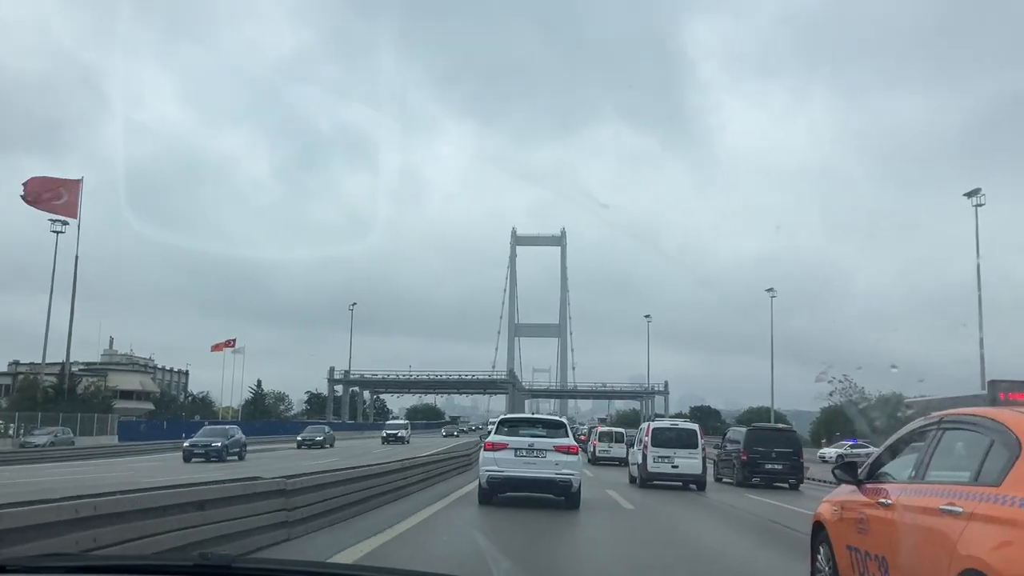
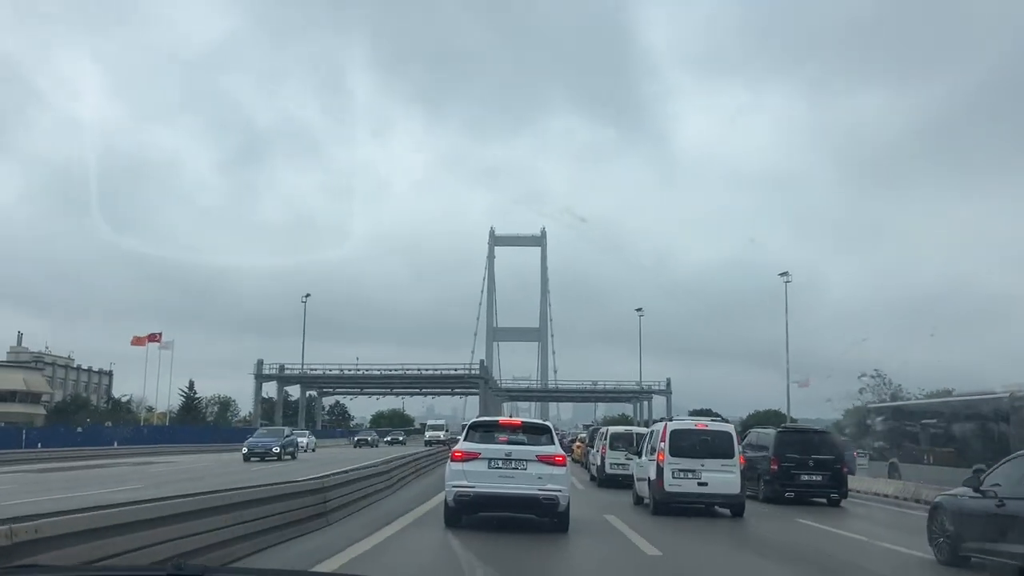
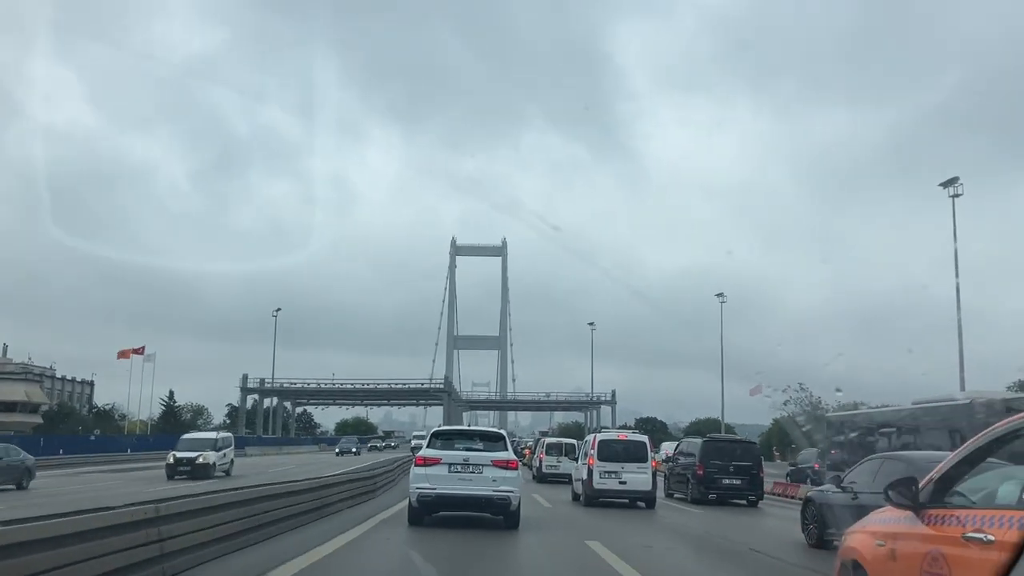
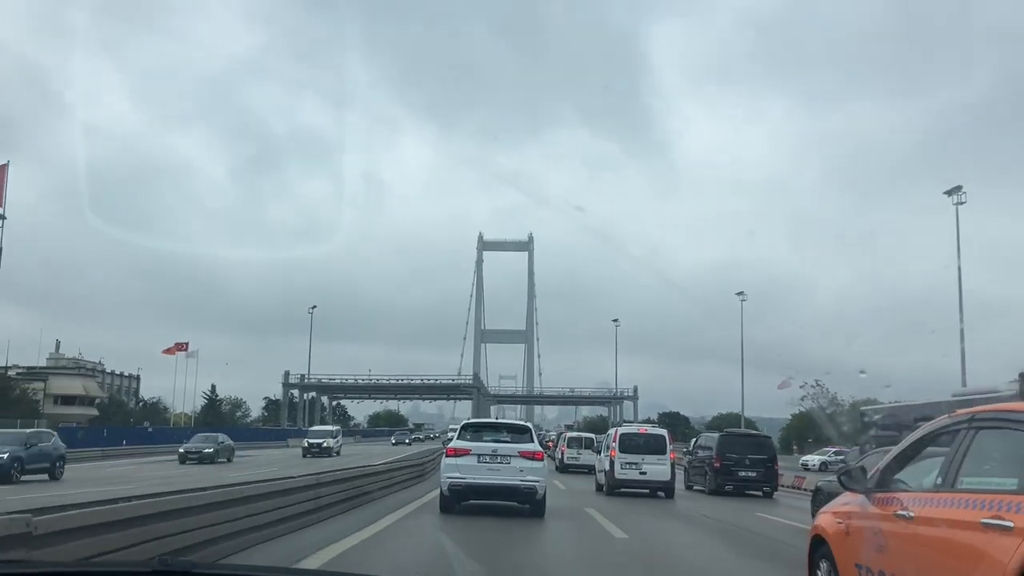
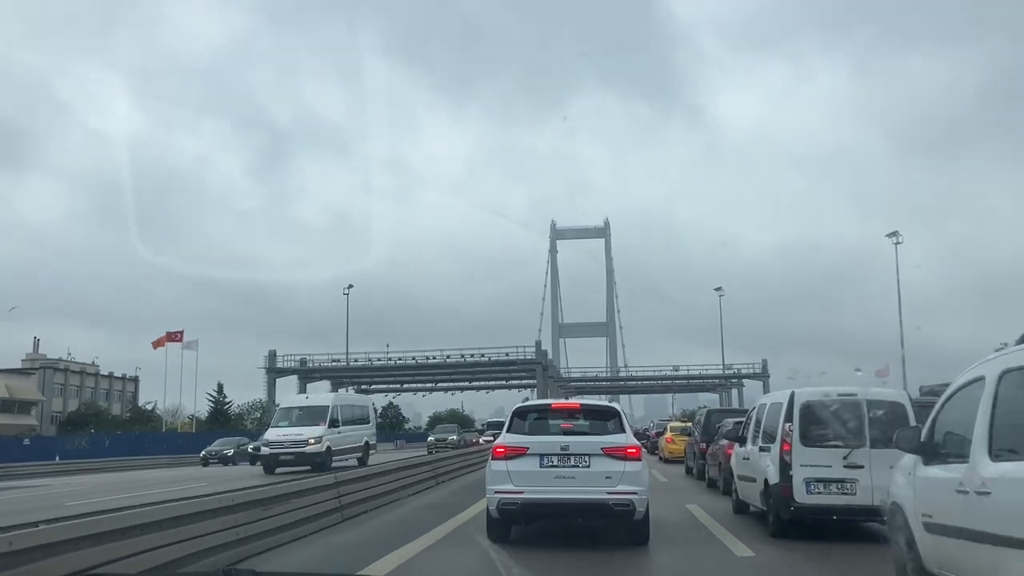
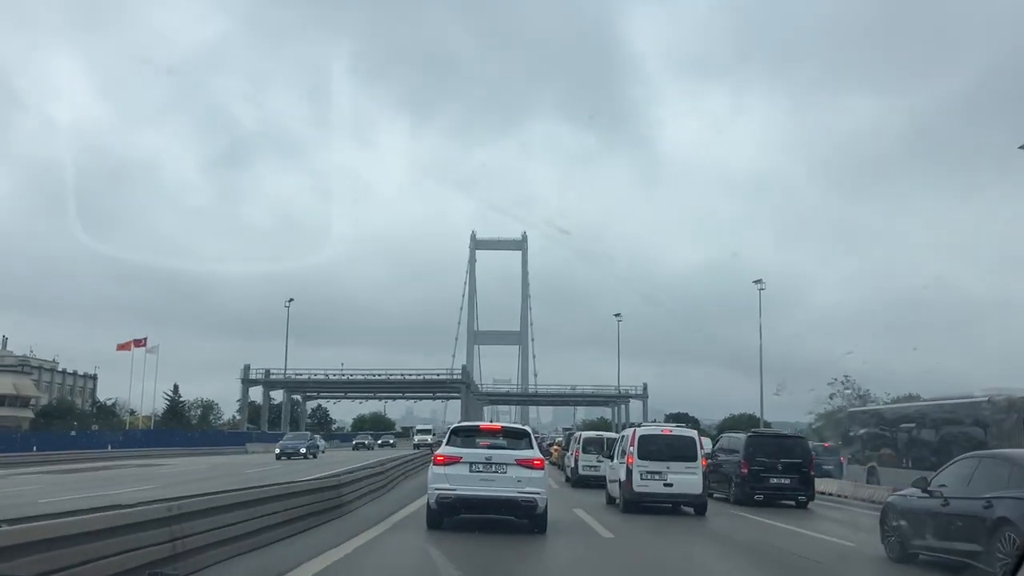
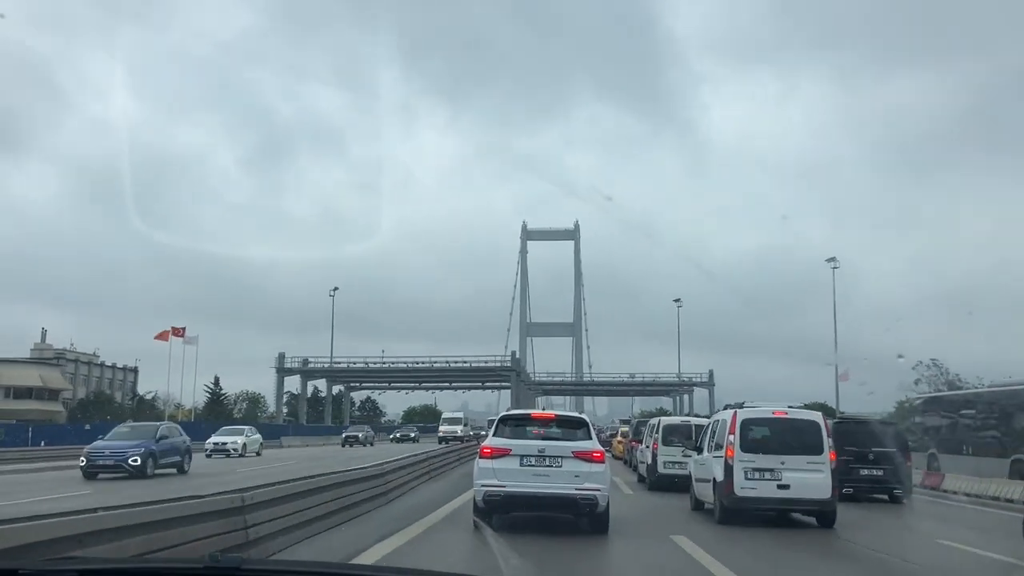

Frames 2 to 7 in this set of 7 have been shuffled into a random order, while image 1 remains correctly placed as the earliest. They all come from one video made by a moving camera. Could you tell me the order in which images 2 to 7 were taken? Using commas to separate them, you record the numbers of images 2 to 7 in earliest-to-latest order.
4, 3, 6, 2, 7, 5
